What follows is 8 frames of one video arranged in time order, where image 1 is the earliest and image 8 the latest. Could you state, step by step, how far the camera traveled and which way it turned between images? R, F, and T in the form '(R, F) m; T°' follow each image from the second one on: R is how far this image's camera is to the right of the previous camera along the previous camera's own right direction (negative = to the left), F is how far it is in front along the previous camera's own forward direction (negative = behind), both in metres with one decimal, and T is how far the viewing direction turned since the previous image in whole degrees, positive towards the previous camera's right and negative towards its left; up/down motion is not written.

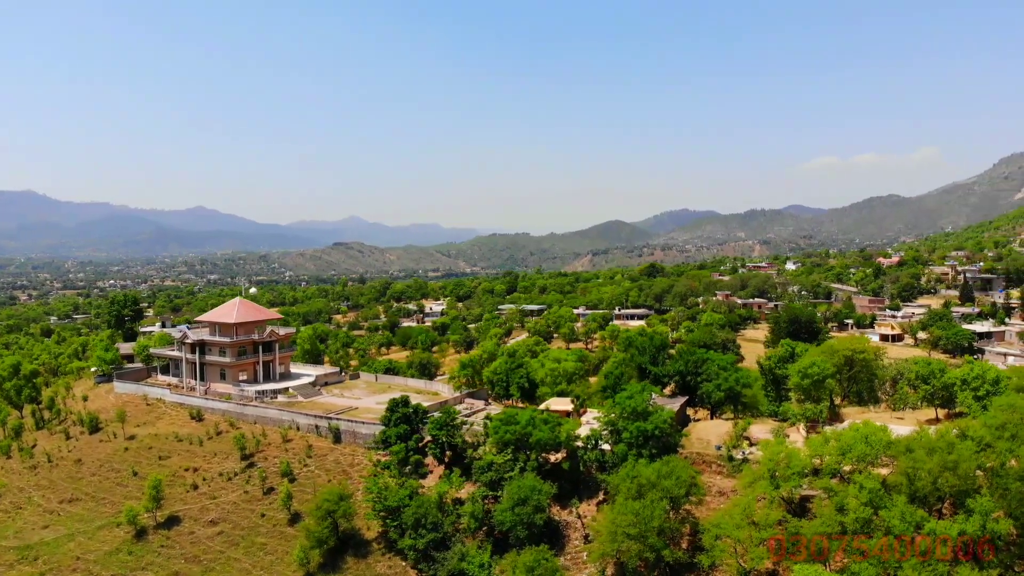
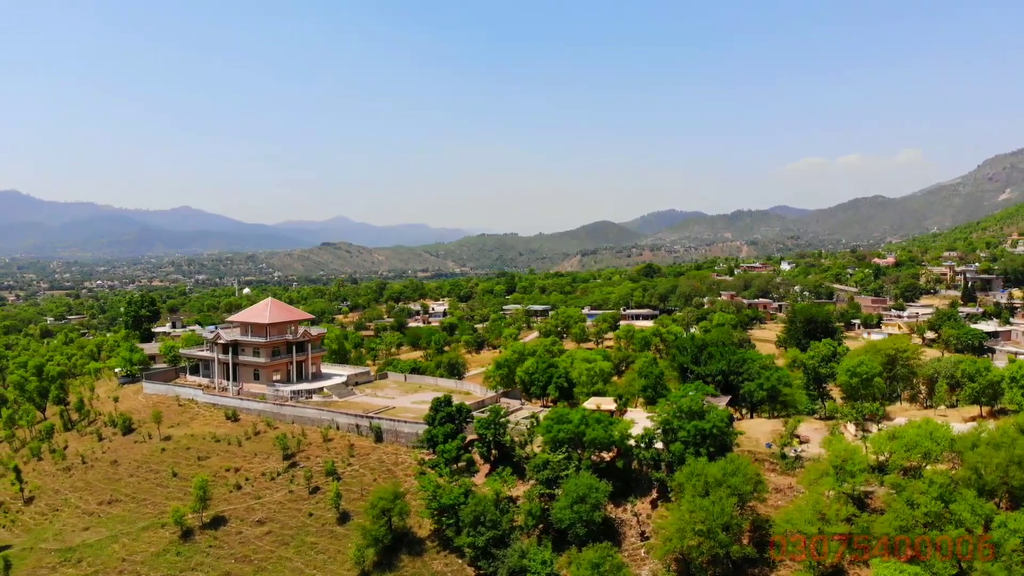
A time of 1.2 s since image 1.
(-2.0, -0.2) m; 0°
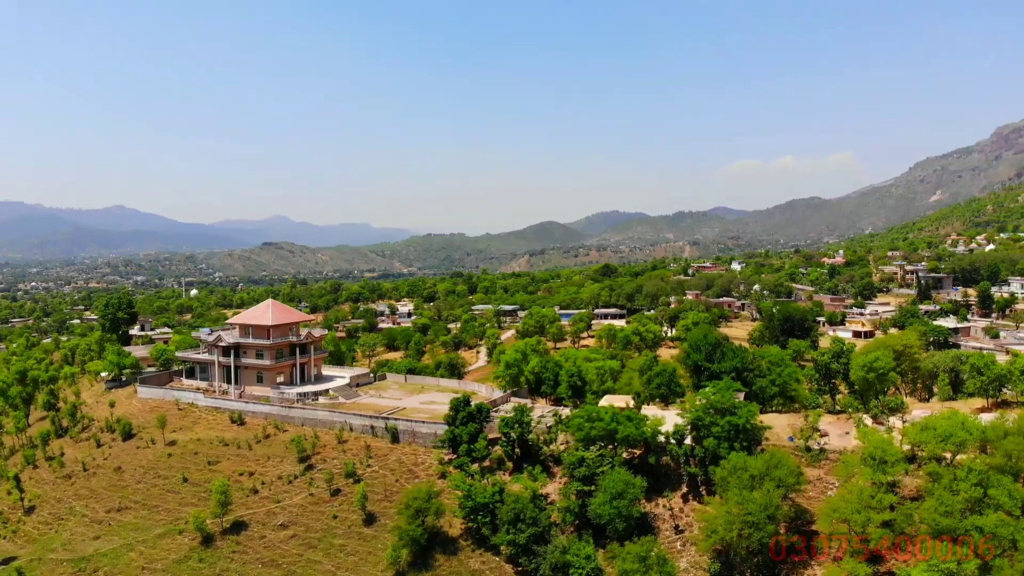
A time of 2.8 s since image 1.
(-2.6, -0.2) m; +3°
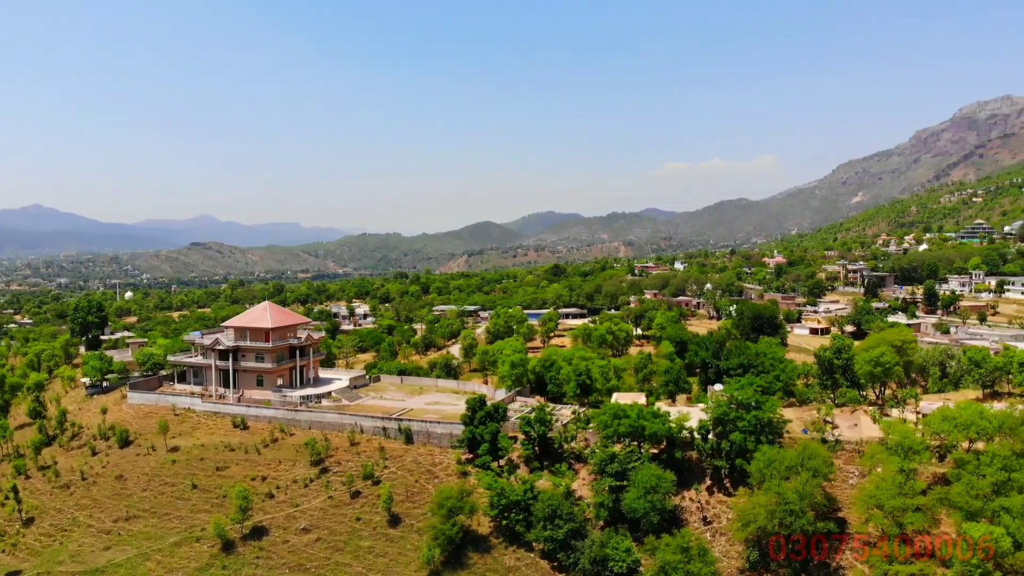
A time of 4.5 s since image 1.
(-2.9, -0.3) m; +4°
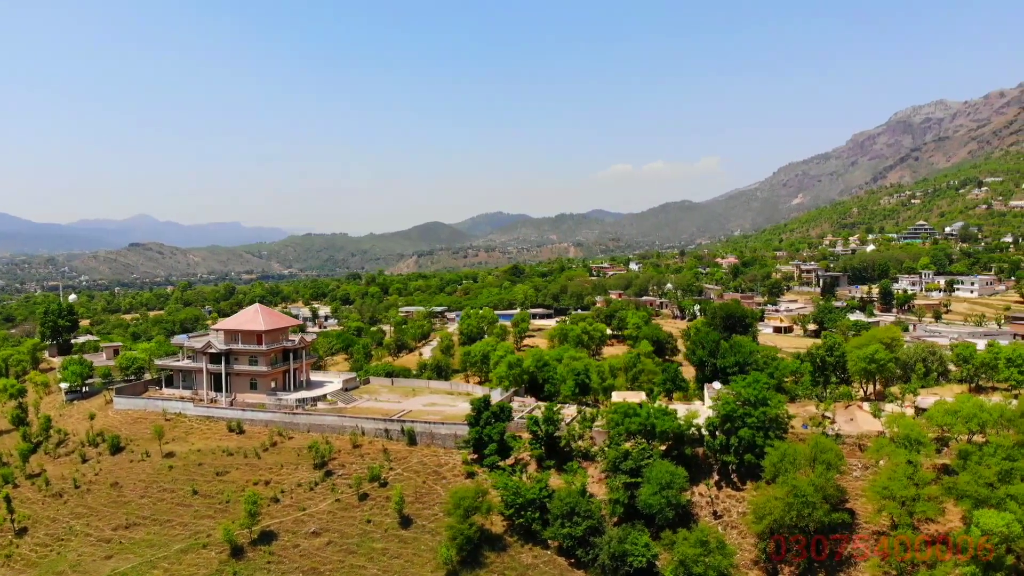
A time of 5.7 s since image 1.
(-2.1, -0.3) m; +3°
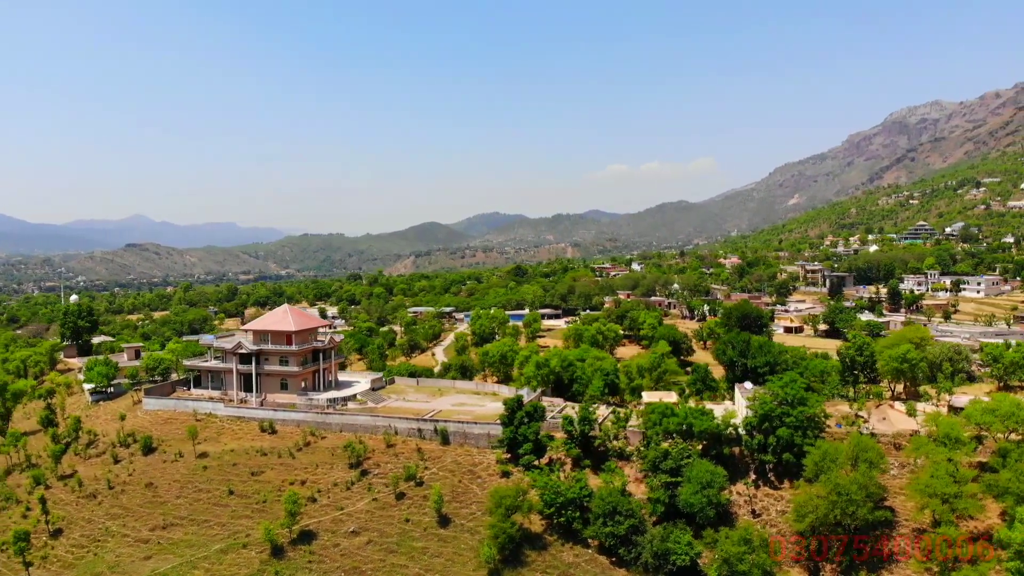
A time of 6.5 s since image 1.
(-1.4, -0.2) m; 0°
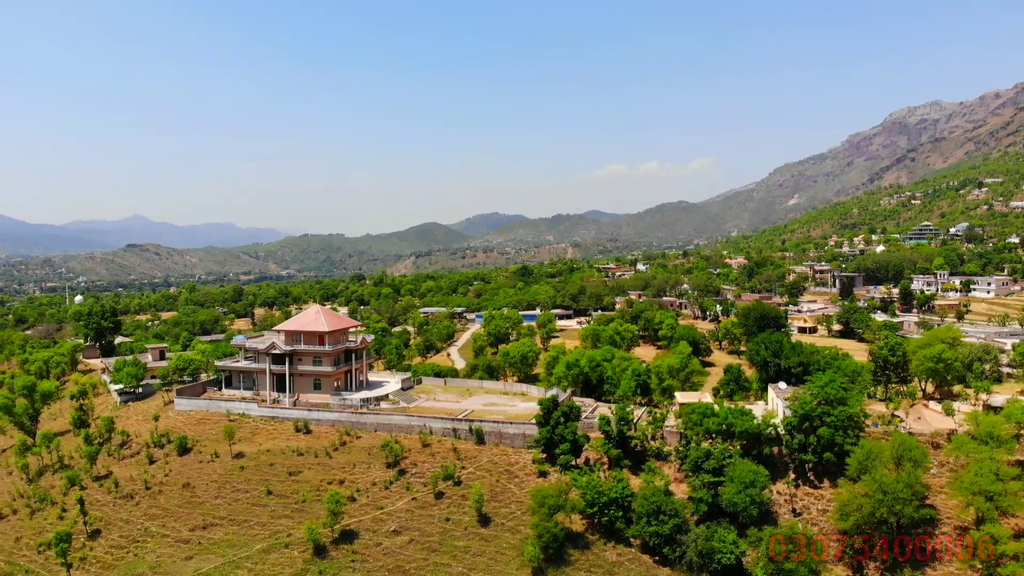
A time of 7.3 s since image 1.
(-1.4, -0.2) m; -1°
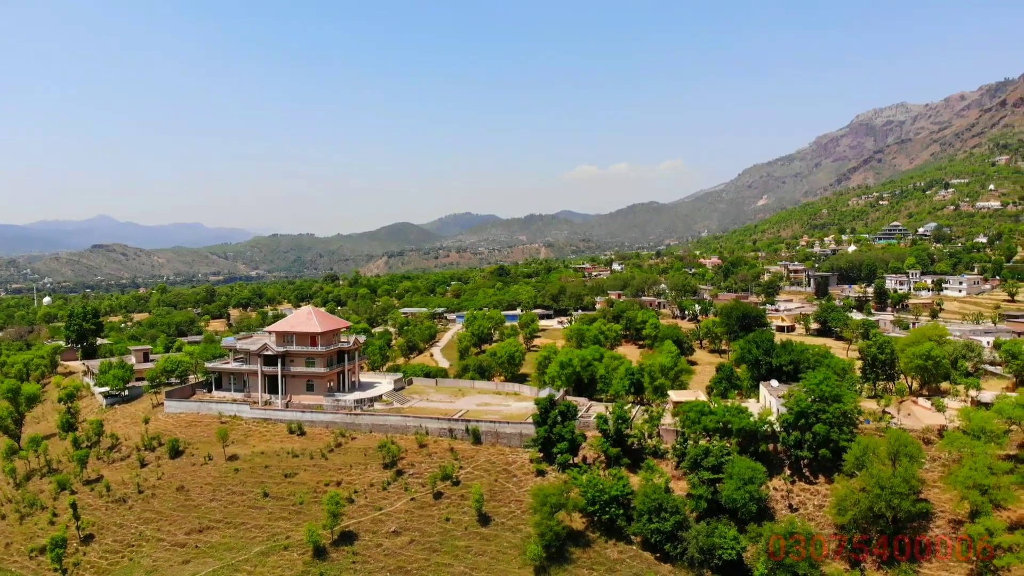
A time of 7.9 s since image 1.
(-0.9, -0.1) m; +2°
